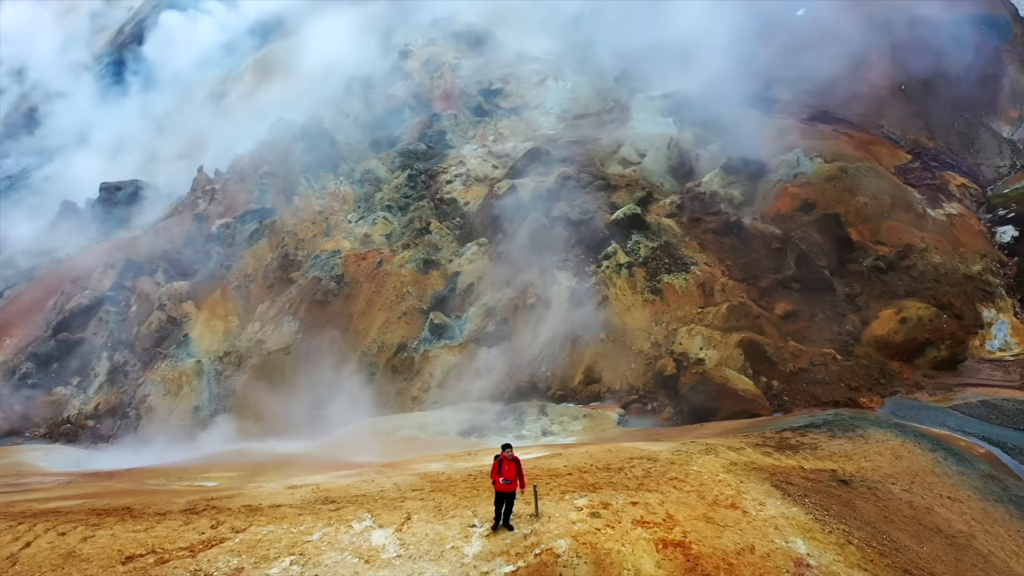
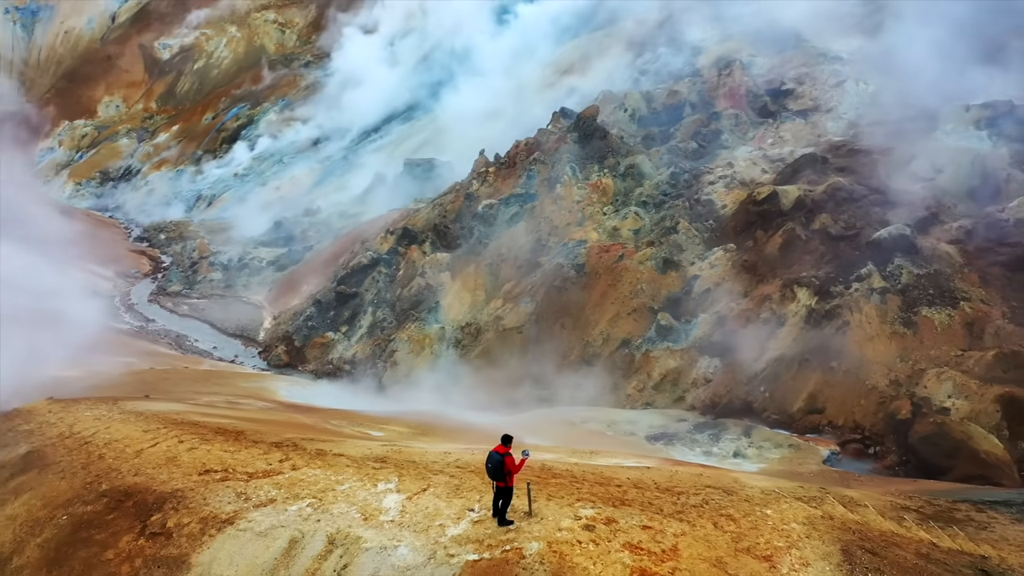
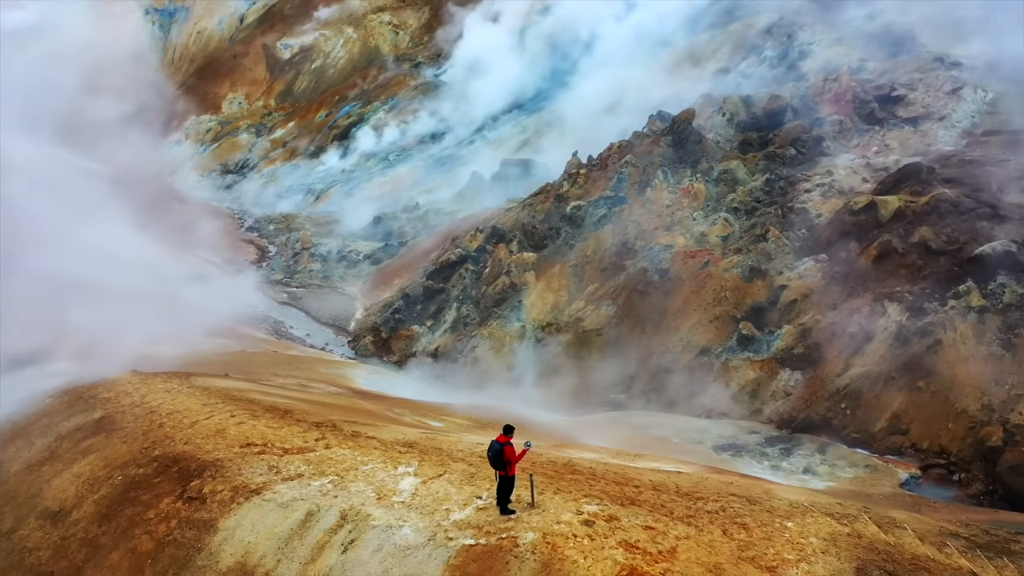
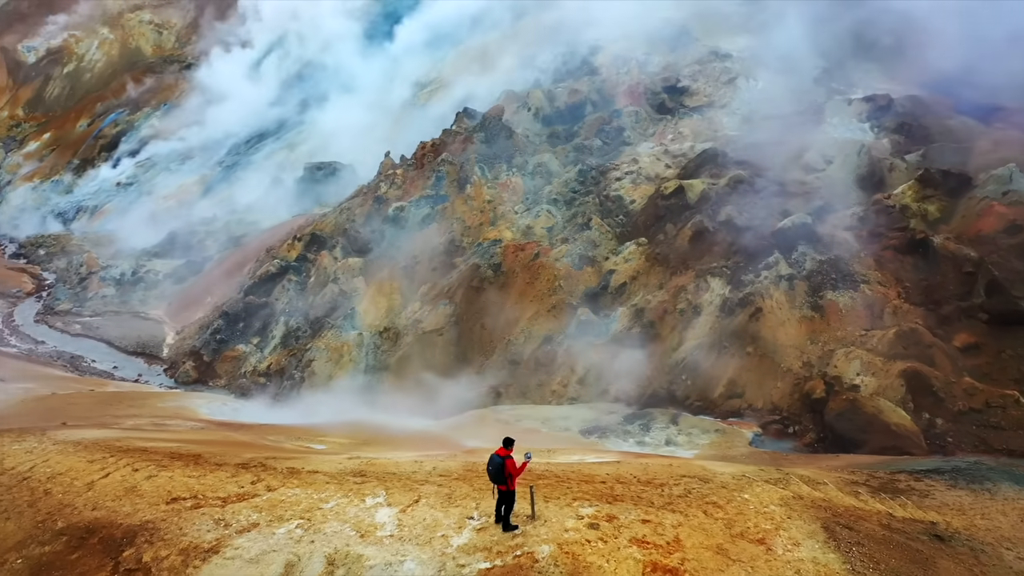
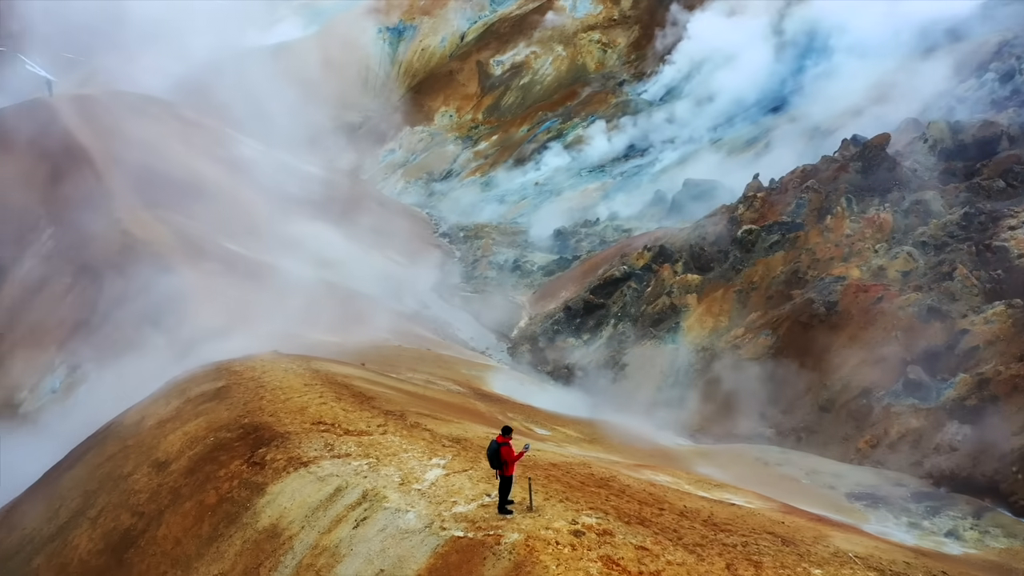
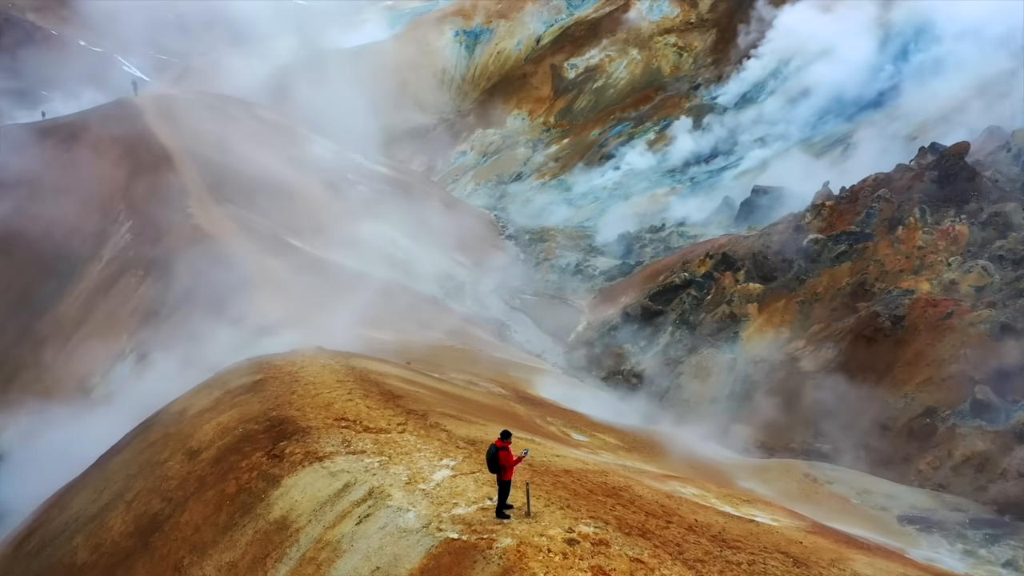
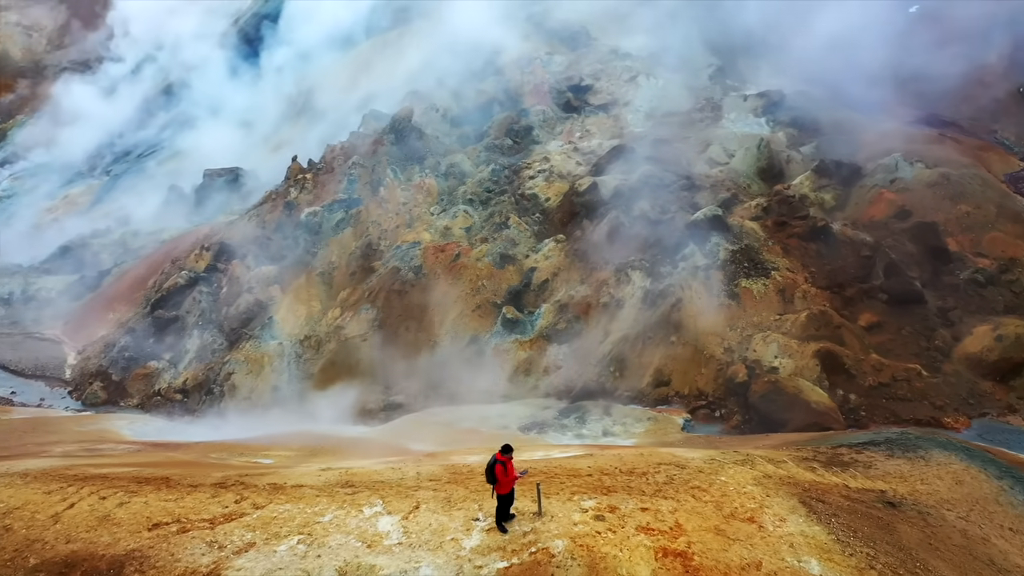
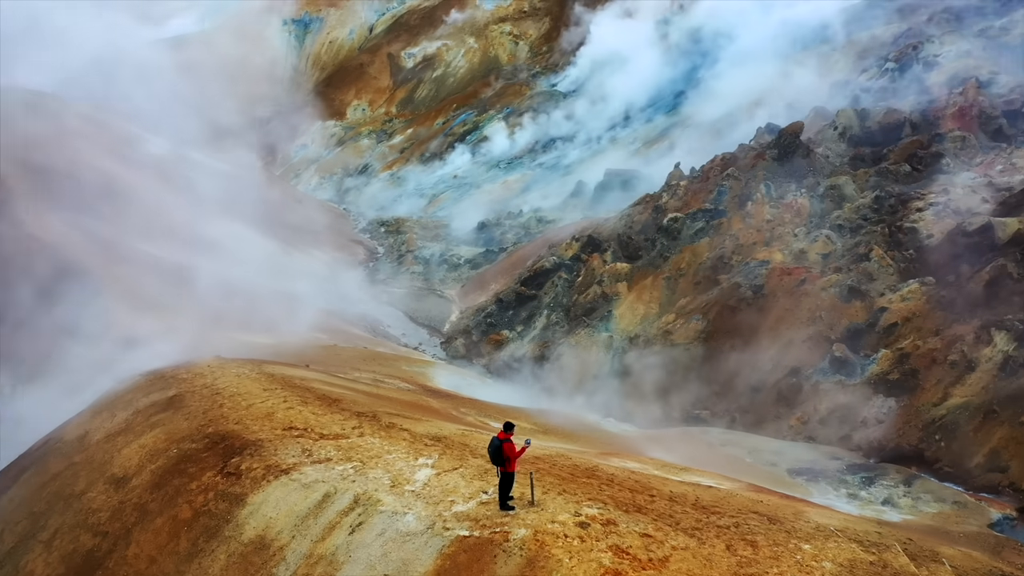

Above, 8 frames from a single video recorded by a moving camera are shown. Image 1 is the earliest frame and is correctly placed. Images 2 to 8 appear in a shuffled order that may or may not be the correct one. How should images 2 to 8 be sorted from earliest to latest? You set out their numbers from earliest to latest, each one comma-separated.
7, 4, 2, 3, 8, 5, 6
